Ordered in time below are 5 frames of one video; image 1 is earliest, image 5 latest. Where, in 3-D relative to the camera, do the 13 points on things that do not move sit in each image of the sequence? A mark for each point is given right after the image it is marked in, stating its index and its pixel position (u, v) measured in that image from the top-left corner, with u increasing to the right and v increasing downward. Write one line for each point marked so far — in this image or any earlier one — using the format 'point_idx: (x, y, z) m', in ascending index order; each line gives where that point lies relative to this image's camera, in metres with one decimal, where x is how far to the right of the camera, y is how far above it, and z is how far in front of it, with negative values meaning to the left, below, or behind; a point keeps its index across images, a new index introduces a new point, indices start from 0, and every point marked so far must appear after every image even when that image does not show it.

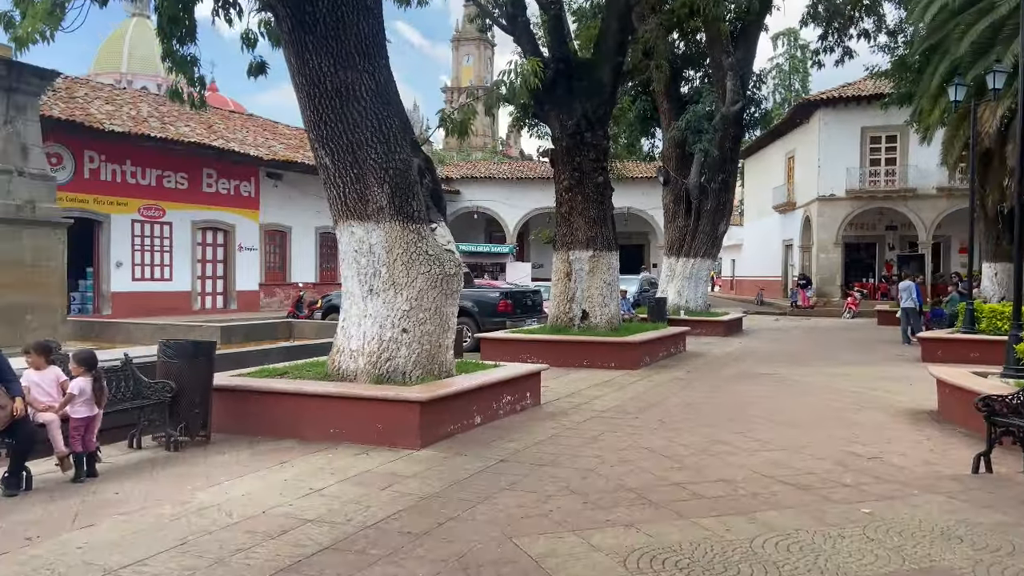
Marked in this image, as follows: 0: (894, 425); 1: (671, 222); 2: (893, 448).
0: (+3.7, -1.3, +7.5) m
1: (+3.9, +1.6, +19.2) m
2: (+3.1, -1.3, +6.5) m
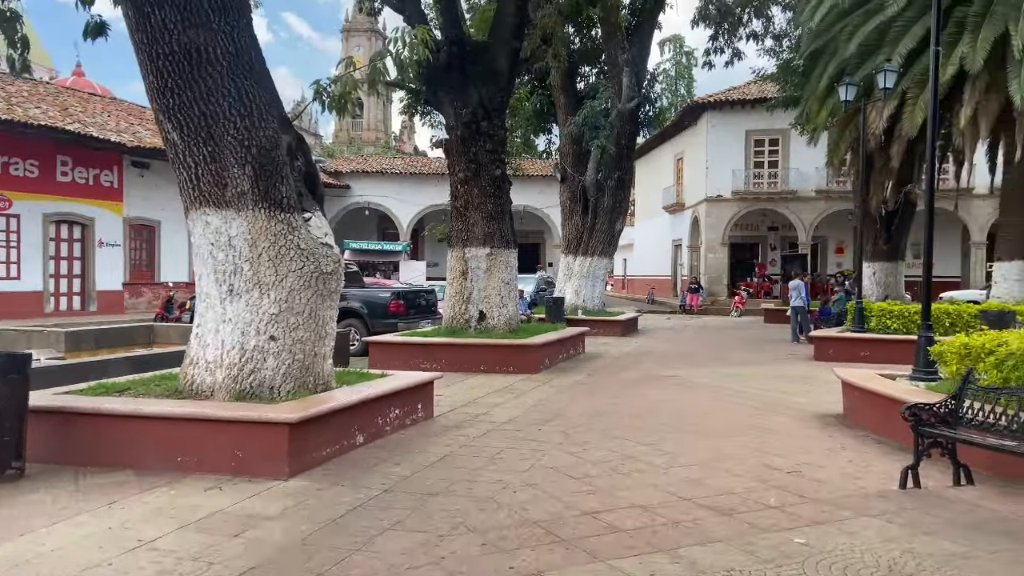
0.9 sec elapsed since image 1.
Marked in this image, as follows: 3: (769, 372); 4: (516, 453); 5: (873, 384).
0: (+2.7, -1.3, +7.2) m
1: (+1.3, +1.6, +18.8) m
2: (+2.3, -1.3, +6.0) m
3: (+3.8, -1.2, +11.5) m
4: (0.0, -1.3, +6.2) m
5: (+3.3, -0.9, +7.1) m
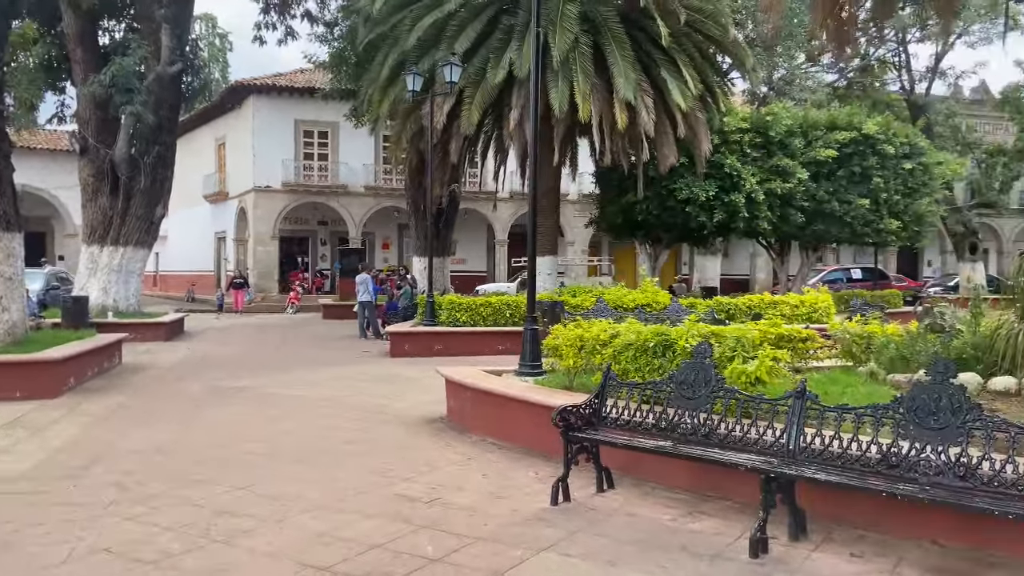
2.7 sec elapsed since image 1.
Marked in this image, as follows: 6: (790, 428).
0: (-0.8, -1.2, +6.4) m
1: (-8.2, +1.7, +15.3) m
2: (-0.5, -1.3, +5.2) m
3: (-2.2, -1.2, +10.6) m
4: (-2.5, -1.3, +4.1) m
5: (-0.2, -0.8, +6.6) m
6: (+1.4, -0.7, +3.9) m
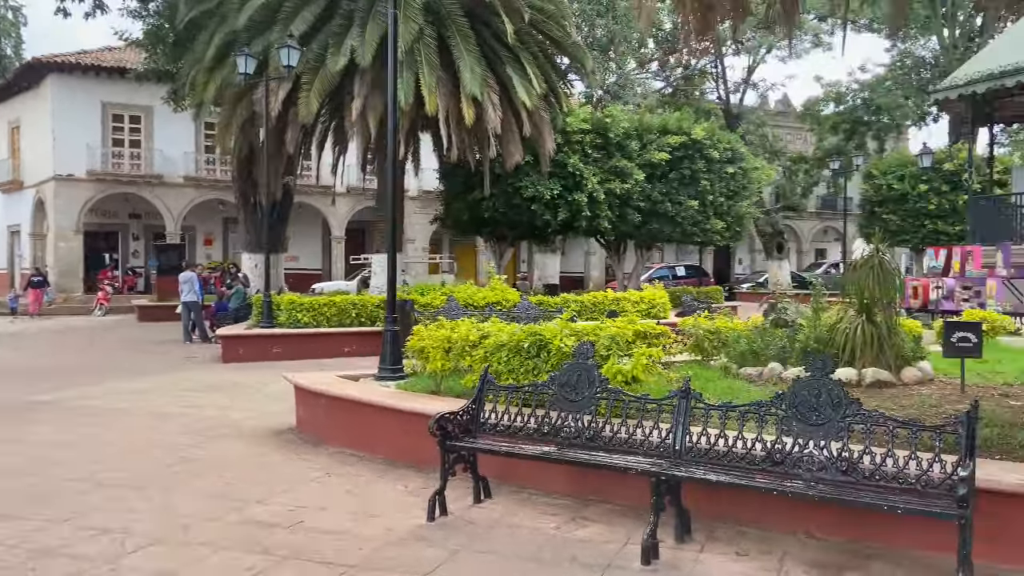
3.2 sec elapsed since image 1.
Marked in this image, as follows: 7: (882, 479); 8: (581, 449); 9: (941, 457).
0: (-1.8, -1.2, +5.8) m
1: (-11.0, +1.7, +13.0) m
2: (-1.3, -1.3, +4.7) m
3: (-4.1, -1.2, +9.7) m
4: (-3.0, -1.3, +3.2) m
5: (-1.4, -0.8, +6.2) m
6: (+0.8, -0.7, +3.8) m
7: (+1.5, -0.8, +3.3) m
8: (+0.4, -0.8, +4.1) m
9: (+1.7, -0.7, +3.2) m
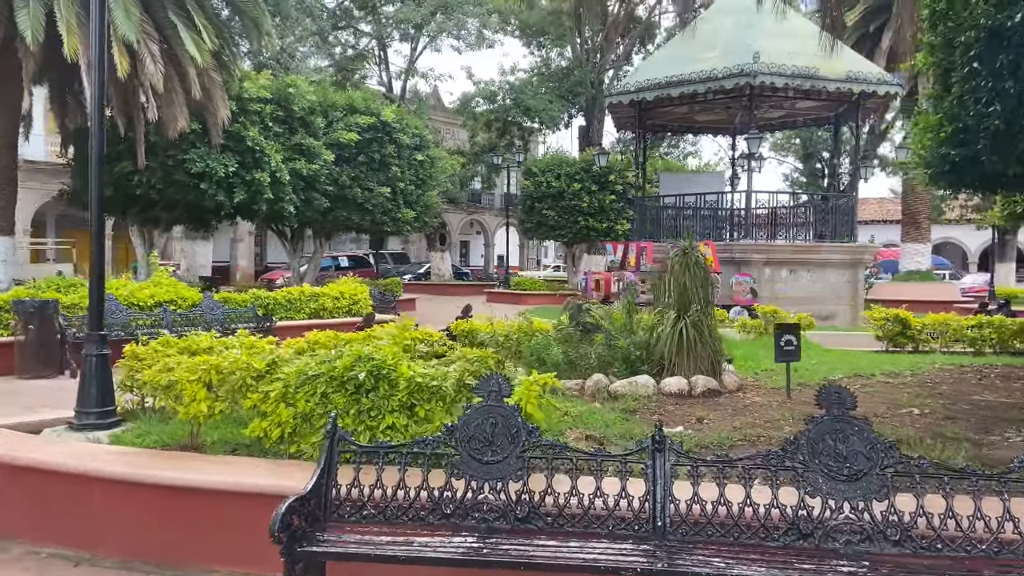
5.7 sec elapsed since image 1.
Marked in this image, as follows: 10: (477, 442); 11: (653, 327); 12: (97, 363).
0: (-2.7, -1.3, +3.4) m
1: (-14.1, +1.7, +5.7) m
2: (-1.8, -1.3, +2.7) m
3: (-6.5, -1.2, +5.9) m
4: (-2.6, -1.4, +0.6) m
5: (-2.5, -0.8, +3.9) m
6: (+0.5, -0.7, +2.8) m
7: (+1.4, -0.8, +2.6) m
8: (0.0, -0.9, +2.8) m
9: (+1.6, -0.7, +2.6) m
10: (-0.1, -0.6, +2.9) m
11: (+1.0, -0.3, +5.8) m
12: (-2.3, -0.4, +4.3) m
